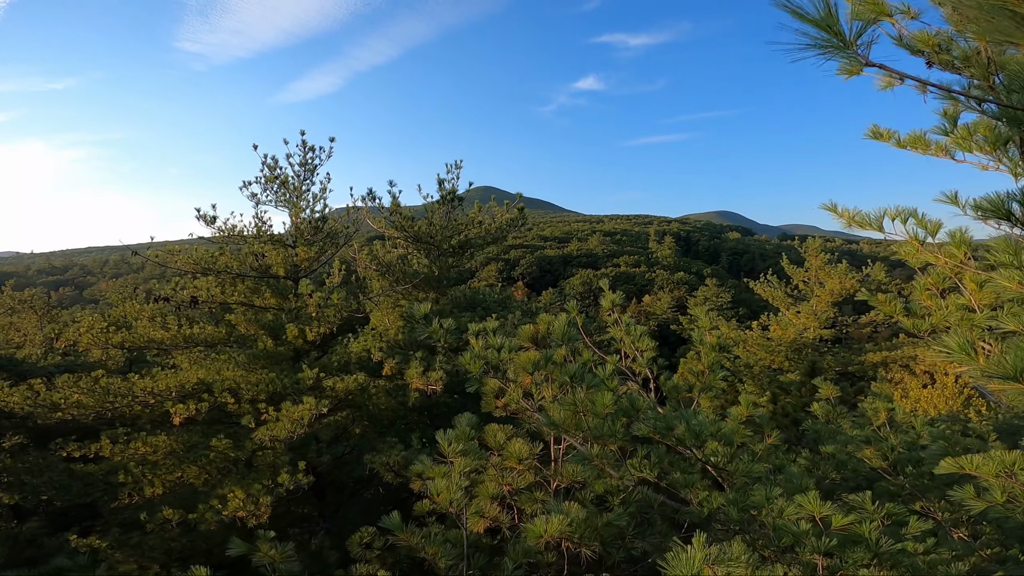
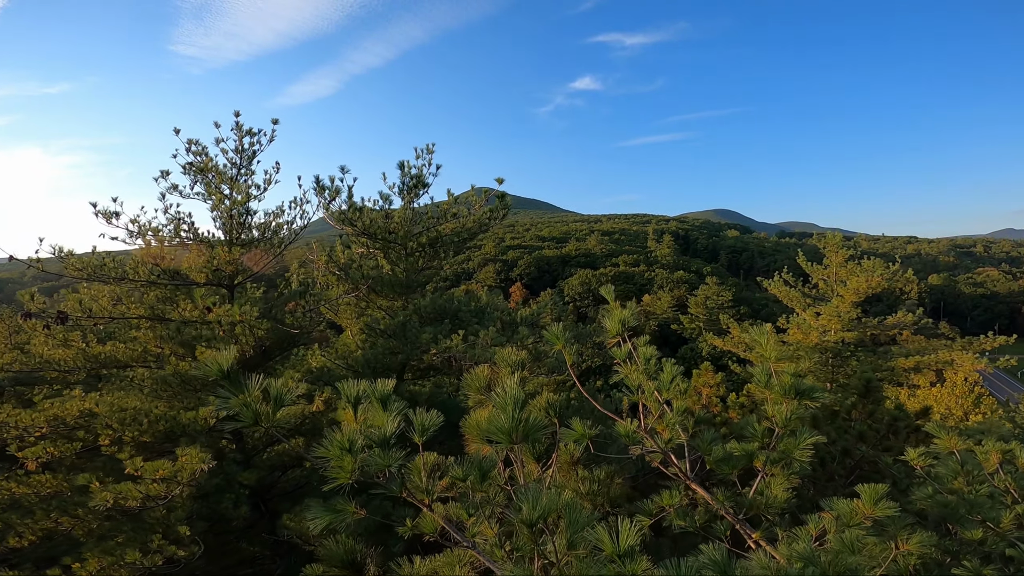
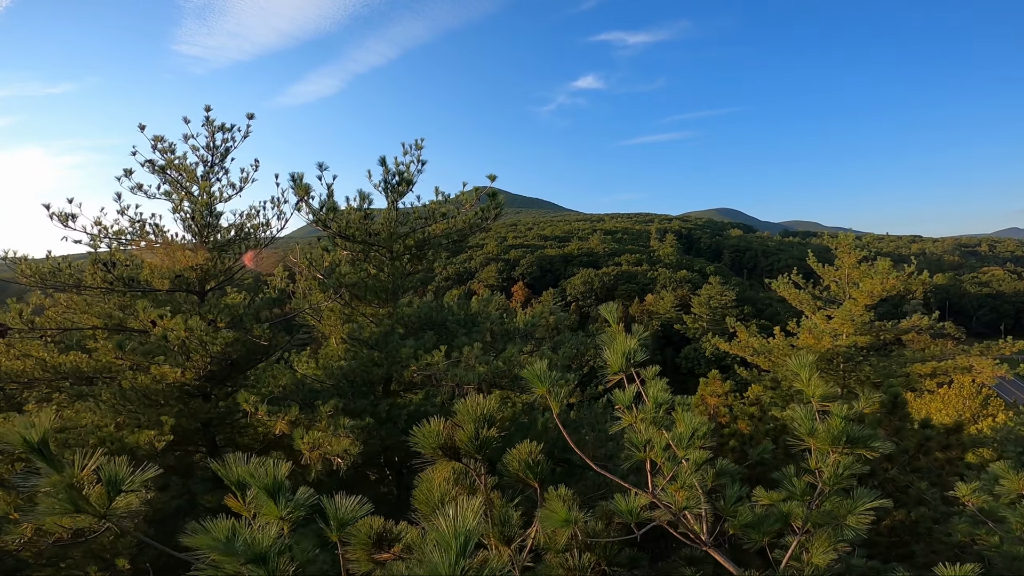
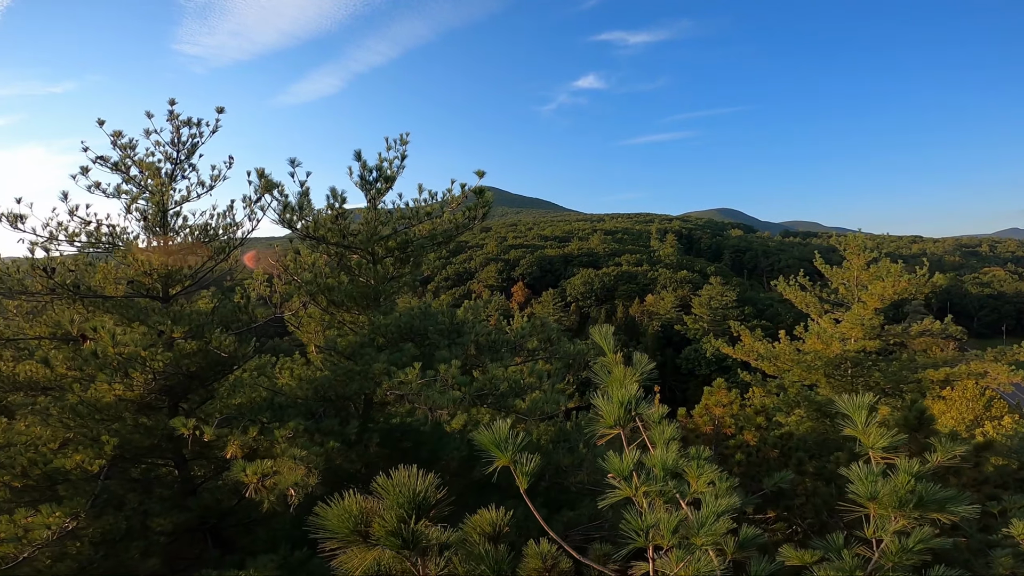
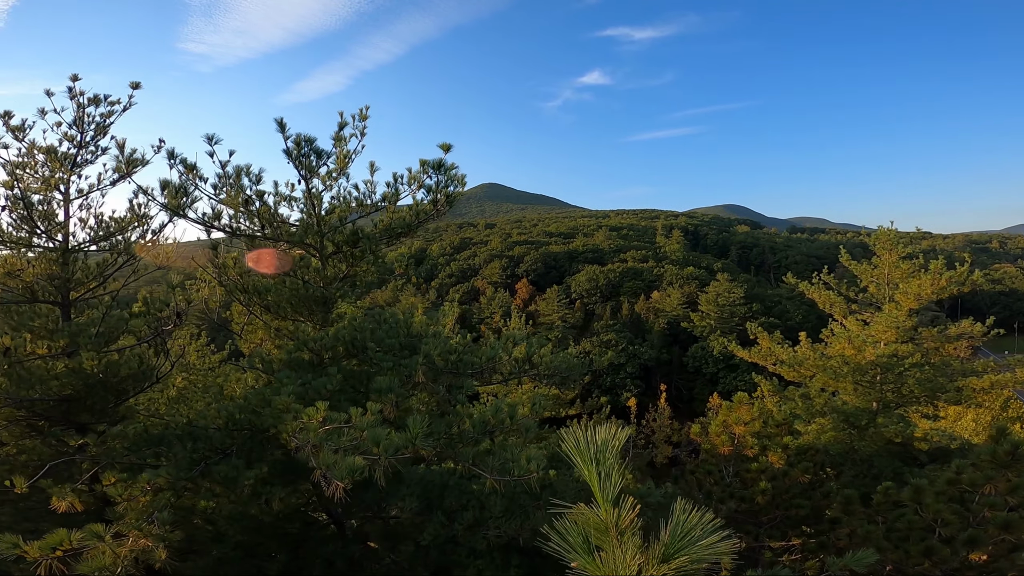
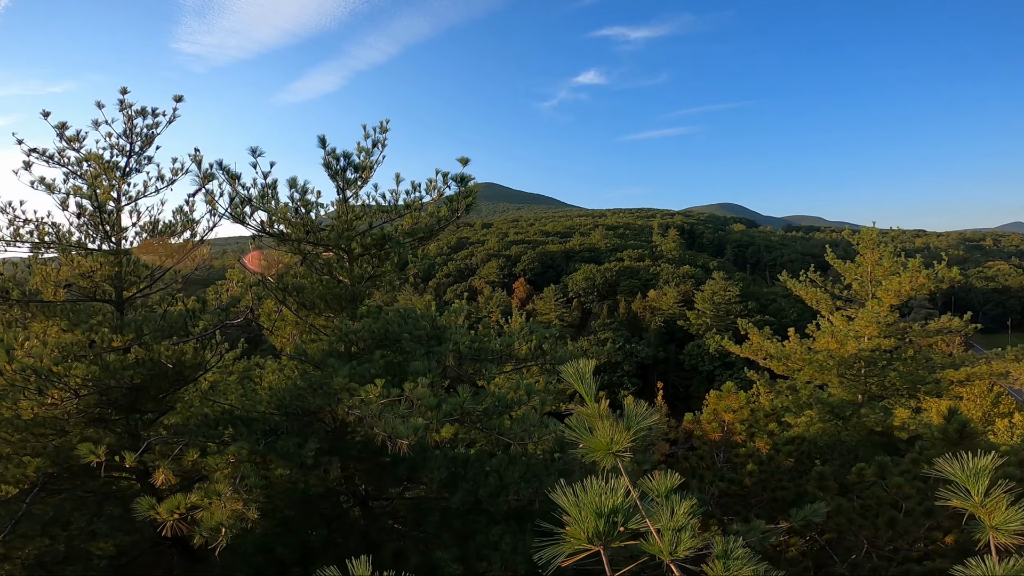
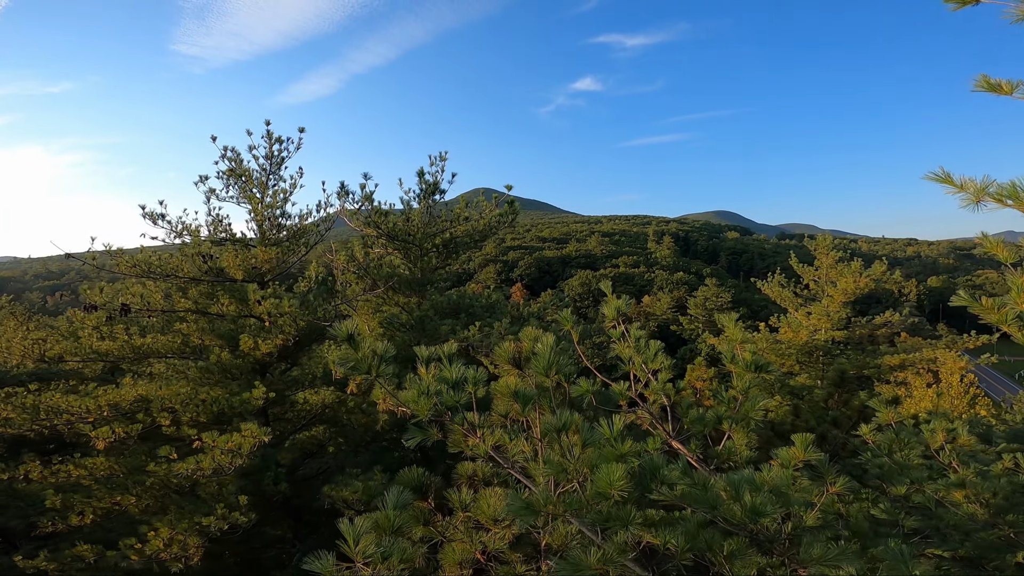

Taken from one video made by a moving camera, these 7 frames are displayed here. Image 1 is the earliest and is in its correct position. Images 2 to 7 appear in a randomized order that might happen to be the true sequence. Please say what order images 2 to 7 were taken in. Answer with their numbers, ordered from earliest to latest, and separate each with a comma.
7, 2, 3, 4, 6, 5
